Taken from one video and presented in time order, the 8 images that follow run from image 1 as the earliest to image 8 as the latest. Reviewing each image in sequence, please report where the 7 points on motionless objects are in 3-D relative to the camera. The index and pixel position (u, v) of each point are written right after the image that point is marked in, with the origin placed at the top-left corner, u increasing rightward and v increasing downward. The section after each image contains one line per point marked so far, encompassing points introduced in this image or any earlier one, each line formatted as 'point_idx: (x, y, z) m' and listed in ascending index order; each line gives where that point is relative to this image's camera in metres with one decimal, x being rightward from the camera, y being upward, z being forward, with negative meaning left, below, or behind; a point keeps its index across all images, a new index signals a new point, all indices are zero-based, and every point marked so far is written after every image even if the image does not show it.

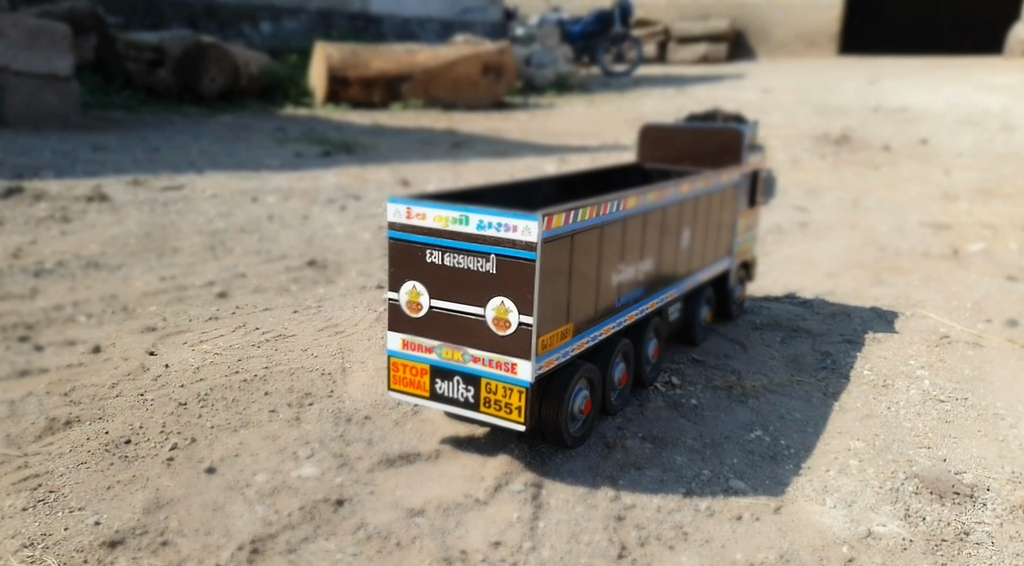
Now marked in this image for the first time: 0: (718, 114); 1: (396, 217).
0: (+1.2, +1.0, +4.6) m
1: (-0.4, +0.2, +2.6) m
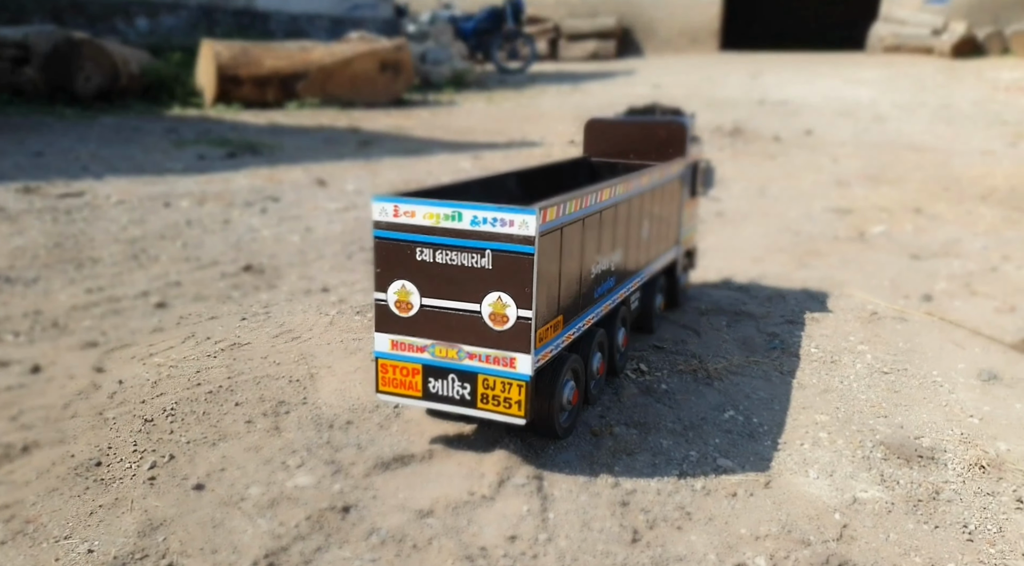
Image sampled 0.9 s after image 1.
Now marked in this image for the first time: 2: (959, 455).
0: (+0.8, +1.0, +4.7) m
1: (-0.4, +0.2, +2.6) m
2: (+1.6, -0.6, +2.9) m
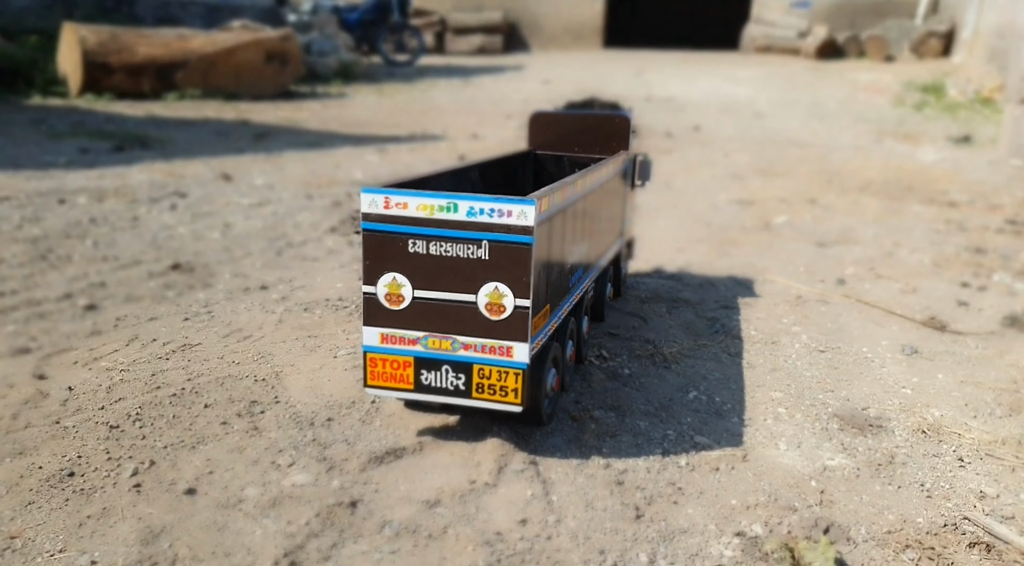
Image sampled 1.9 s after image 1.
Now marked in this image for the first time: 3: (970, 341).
0: (+0.5, +1.1, +4.8) m
1: (-0.4, +0.2, +2.6) m
2: (+1.5, -0.5, +3.2) m
3: (+2.4, -0.3, +4.2) m
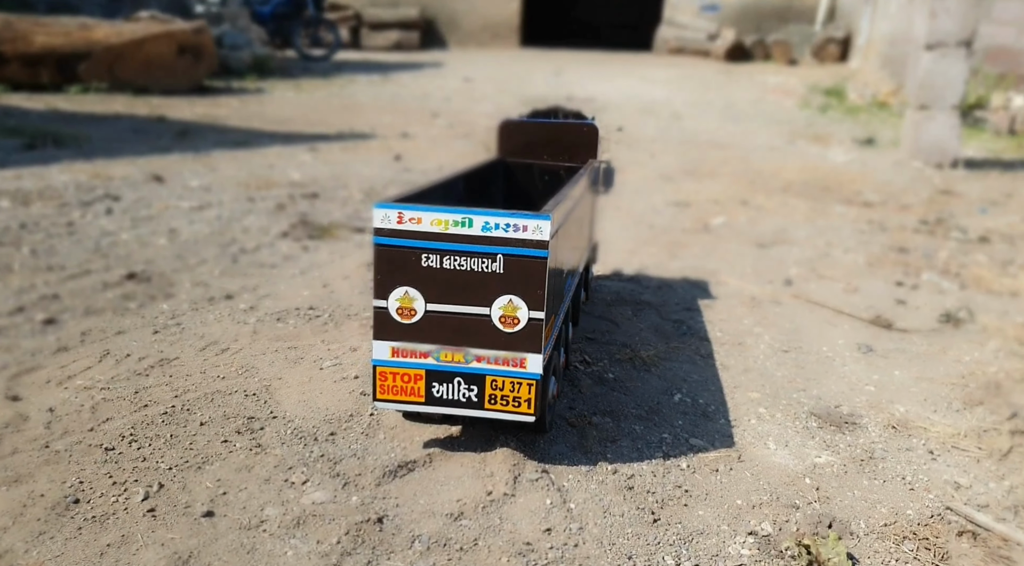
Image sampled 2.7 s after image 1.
0: (+0.3, +1.1, +4.9) m
1: (-0.4, +0.2, +2.6) m
2: (+1.5, -0.6, +3.4) m
3: (+2.3, -0.3, +4.5) m
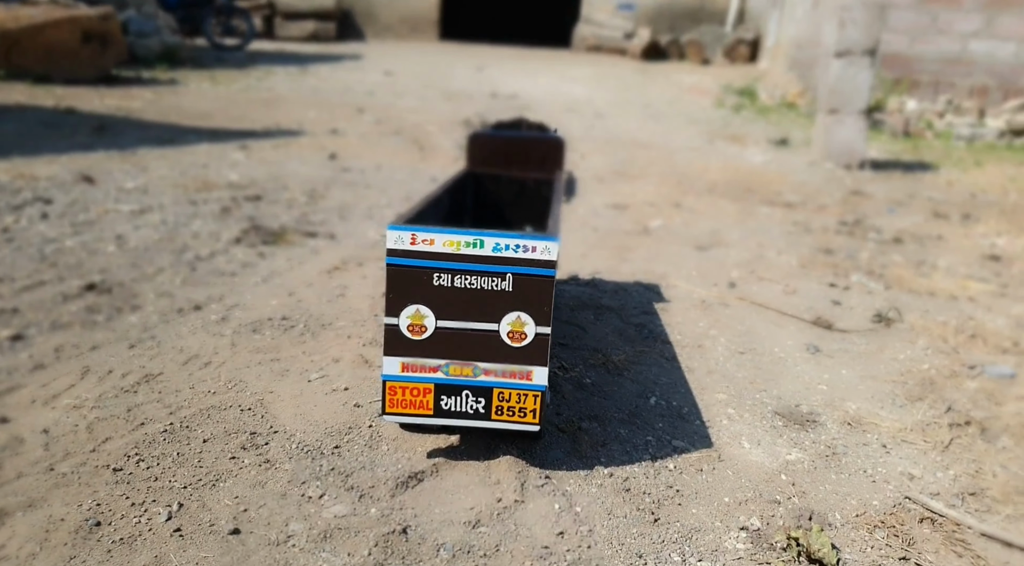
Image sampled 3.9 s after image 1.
0: (+0.1, +1.0, +5.1) m
1: (-0.4, +0.1, +2.7) m
2: (+1.5, -0.6, +3.7) m
3: (+2.1, -0.3, +4.9) m
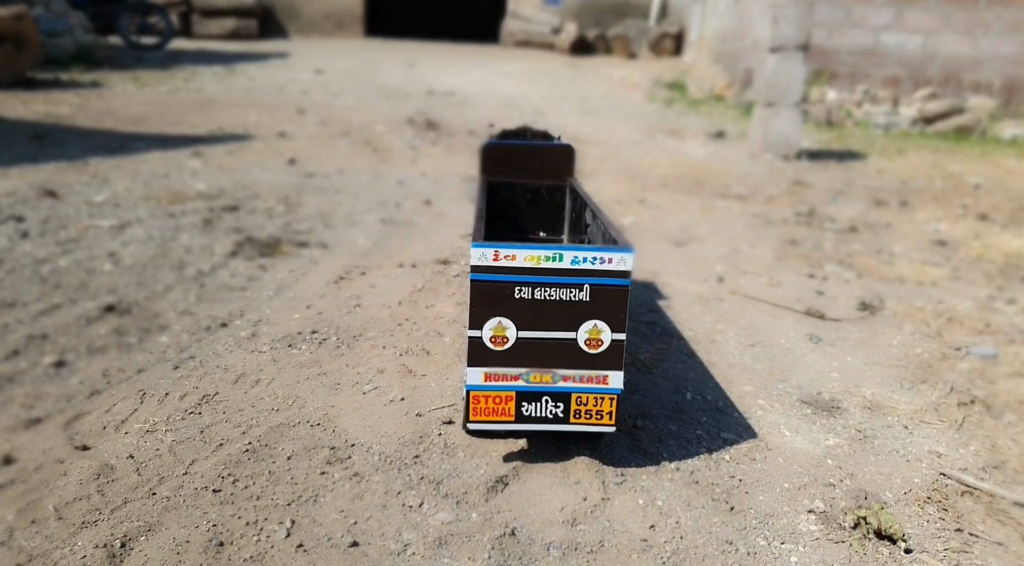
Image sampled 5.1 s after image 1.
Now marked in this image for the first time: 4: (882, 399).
0: (+0.1, +1.0, +5.2) m
1: (-0.1, +0.1, +2.8) m
2: (+1.7, -0.6, +4.0) m
3: (+2.2, -0.3, +5.2) m
4: (+1.8, -0.6, +4.0) m
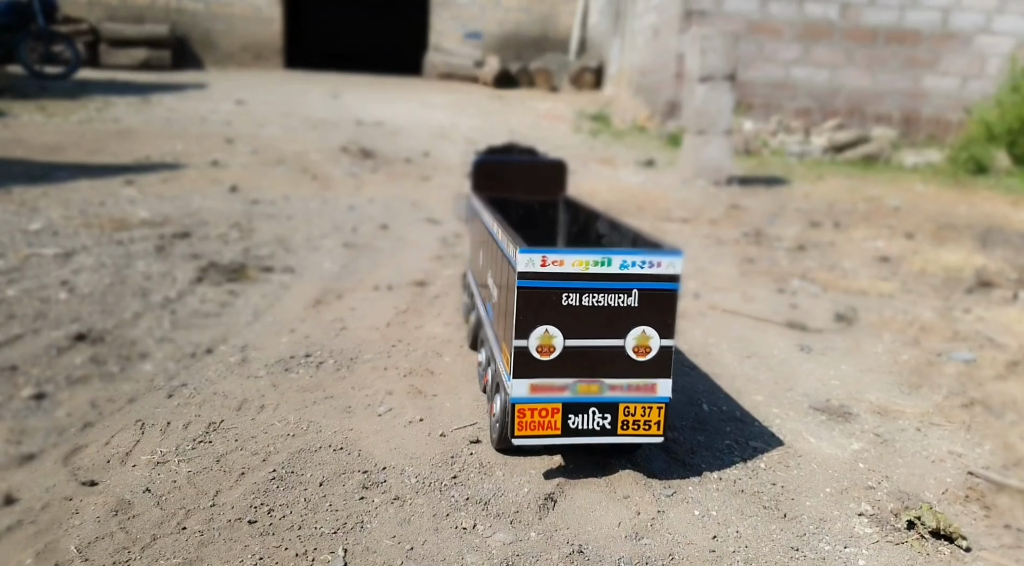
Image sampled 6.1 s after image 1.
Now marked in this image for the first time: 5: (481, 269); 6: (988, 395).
0: (0.0, +0.9, +5.1) m
1: (+0.1, +0.1, +2.7) m
2: (+1.7, -0.6, +4.0) m
3: (+2.1, -0.4, +5.3) m
4: (+1.9, -0.6, +4.1) m
5: (-0.2, +0.1, +4.2) m
6: (+2.5, -0.6, +4.3) m
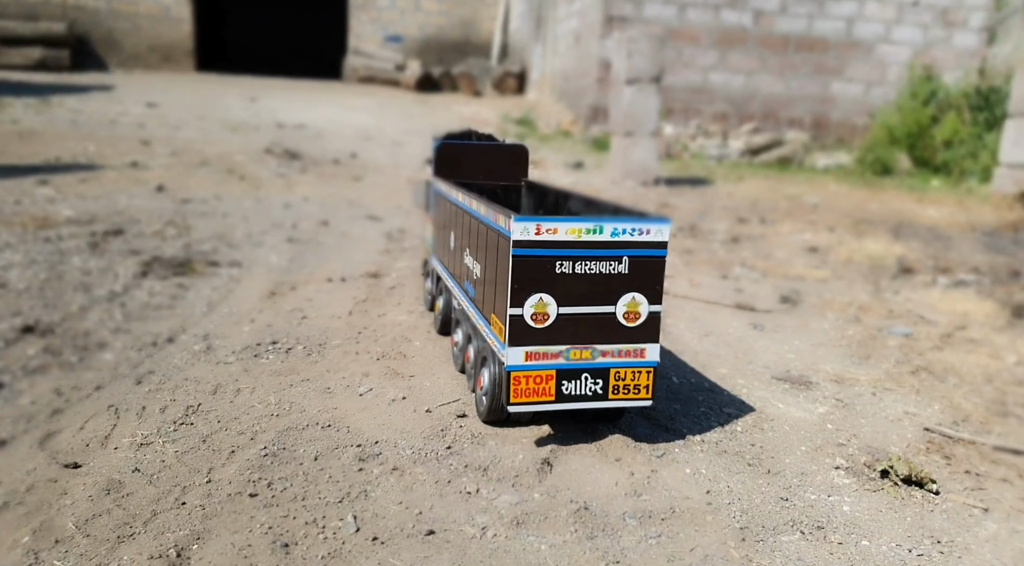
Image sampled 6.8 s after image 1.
0: (-0.3, +1.0, +5.2) m
1: (0.0, +0.2, +2.7) m
2: (+1.6, -0.5, +4.2) m
3: (+1.8, -0.2, +5.5) m
4: (+1.7, -0.5, +4.3) m
5: (-0.3, +0.2, +4.2) m
6: (+2.4, -0.5, +4.5) m
